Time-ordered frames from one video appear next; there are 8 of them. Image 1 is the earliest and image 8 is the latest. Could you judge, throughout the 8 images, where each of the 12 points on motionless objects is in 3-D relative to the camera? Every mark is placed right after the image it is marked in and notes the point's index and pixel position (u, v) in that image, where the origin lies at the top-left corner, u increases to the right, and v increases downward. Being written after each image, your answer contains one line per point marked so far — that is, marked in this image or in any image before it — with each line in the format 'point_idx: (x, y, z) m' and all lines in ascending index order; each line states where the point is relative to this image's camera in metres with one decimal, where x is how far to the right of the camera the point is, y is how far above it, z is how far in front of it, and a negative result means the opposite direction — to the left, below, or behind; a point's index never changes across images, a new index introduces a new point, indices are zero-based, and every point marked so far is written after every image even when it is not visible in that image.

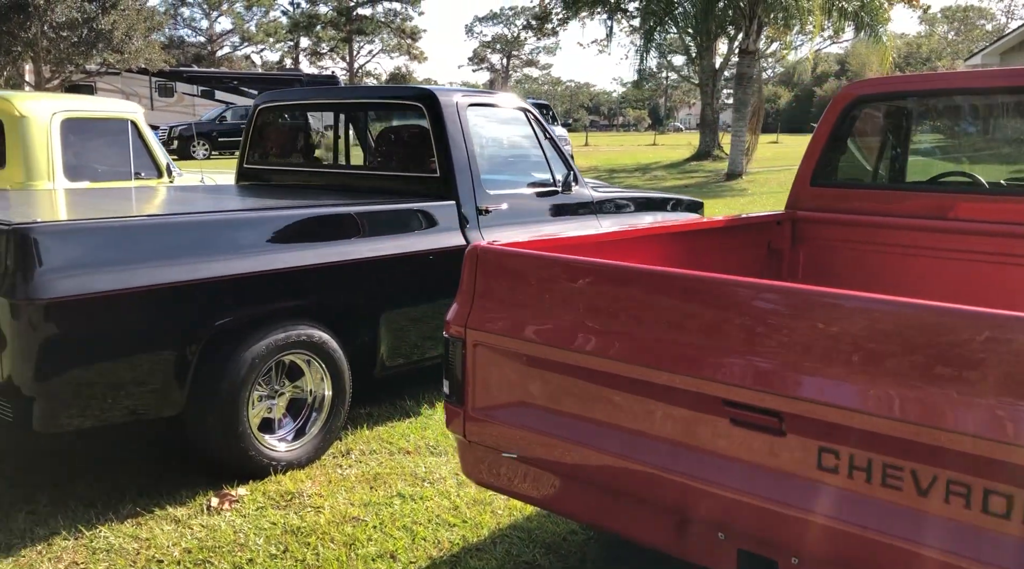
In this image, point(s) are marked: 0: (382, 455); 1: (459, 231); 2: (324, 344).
0: (-0.6, -0.8, +4.2) m
1: (-0.2, +0.3, +4.7) m
2: (-0.8, -0.3, +4.0) m
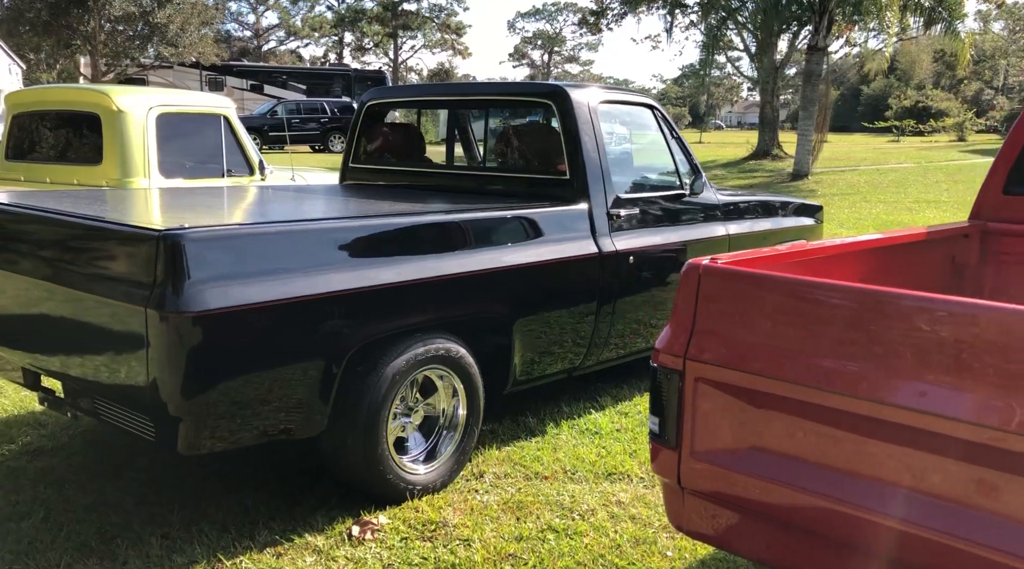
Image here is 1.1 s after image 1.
0: (0.0, -0.8, +3.9) m
1: (+0.4, +0.2, +4.4) m
2: (-0.2, -0.3, +3.8) m
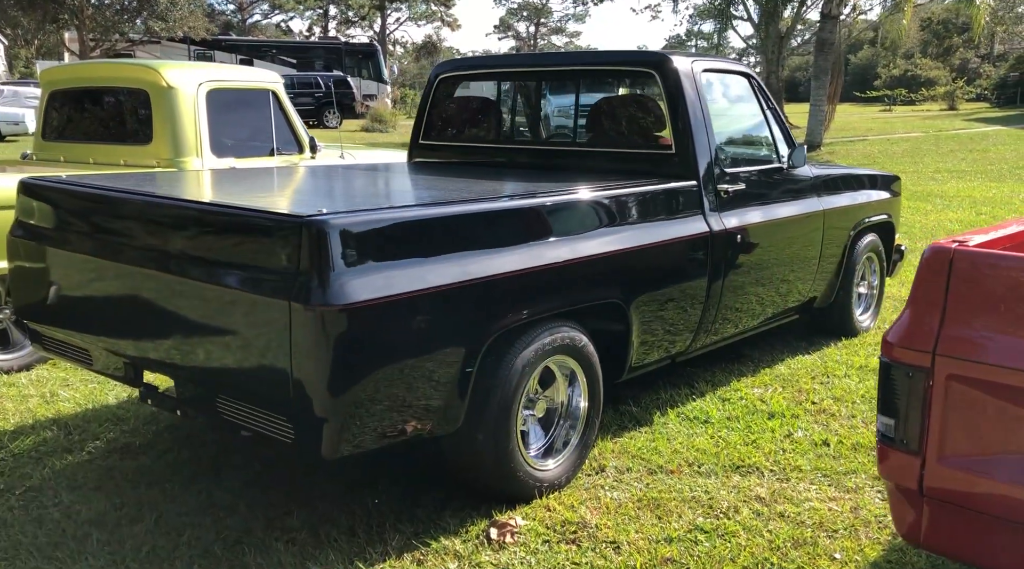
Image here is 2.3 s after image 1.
0: (+0.5, -0.7, +3.7) m
1: (+0.9, +0.3, +4.2) m
2: (+0.3, -0.2, +3.6) m
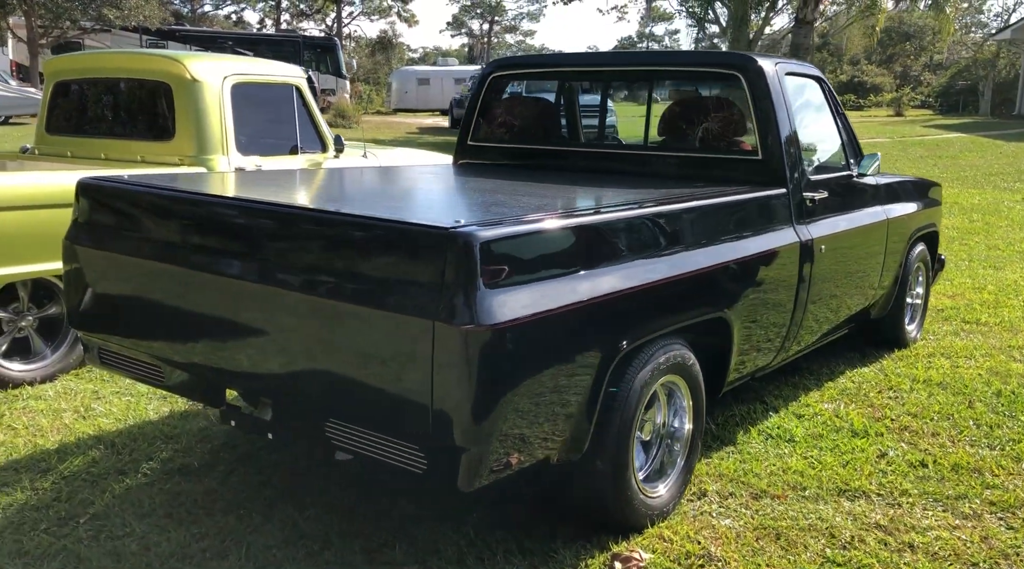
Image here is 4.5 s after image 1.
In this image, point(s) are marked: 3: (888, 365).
0: (+0.9, -0.8, +3.5) m
1: (+1.2, +0.3, +4.1) m
2: (+0.6, -0.3, +3.4) m
3: (+2.1, -0.4, +5.2) m
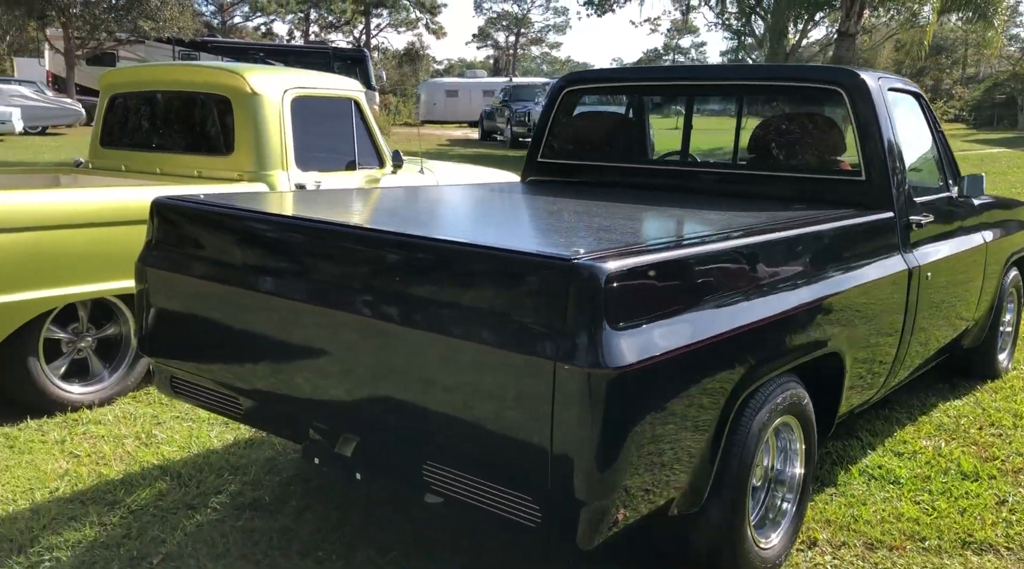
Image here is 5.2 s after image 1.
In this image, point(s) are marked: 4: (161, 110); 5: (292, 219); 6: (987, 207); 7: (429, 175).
0: (+1.2, -0.9, +3.3) m
1: (+1.6, +0.1, +3.8) m
2: (+1.0, -0.4, +3.1) m
3: (+2.5, -0.6, +4.9) m
4: (-2.3, +1.1, +6.1) m
5: (-0.7, +0.2, +3.0) m
6: (+2.5, +0.4, +4.9) m
7: (-0.6, +0.8, +6.9) m
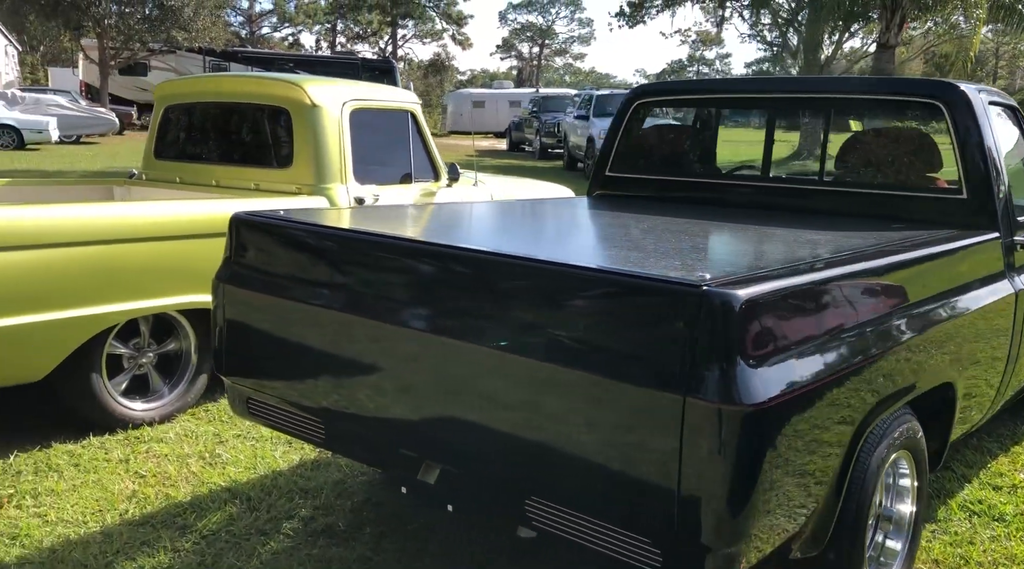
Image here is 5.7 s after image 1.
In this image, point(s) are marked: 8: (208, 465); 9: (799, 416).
0: (+1.5, -1.0, +3.1) m
1: (+1.9, 0.0, +3.6) m
2: (+1.3, -0.5, +3.0) m
3: (+2.8, -0.7, +4.7) m
4: (-1.9, +1.1, +6.1) m
5: (-0.4, +0.1, +2.9) m
6: (+2.8, +0.3, +4.7) m
7: (-0.2, +0.7, +6.7) m
8: (-1.3, -0.8, +4.1) m
9: (+0.7, -0.3, +2.3) m
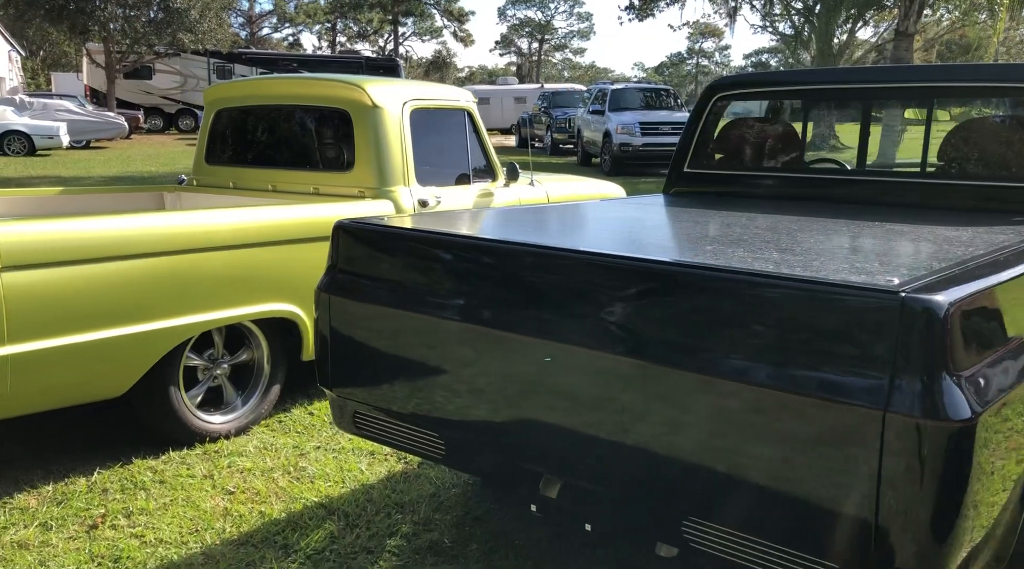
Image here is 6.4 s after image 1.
0: (+1.9, -1.0, +2.9) m
1: (+2.3, +0.1, +3.5) m
2: (+1.7, -0.5, +2.8) m
3: (+3.2, -0.7, +4.6) m
4: (-1.5, +1.0, +5.9) m
5: (0.0, +0.1, +2.7) m
6: (+3.2, +0.3, +4.6) m
7: (+0.2, +0.7, +6.6) m
8: (-0.9, -0.8, +4.0) m
9: (+1.1, -0.3, +2.1) m
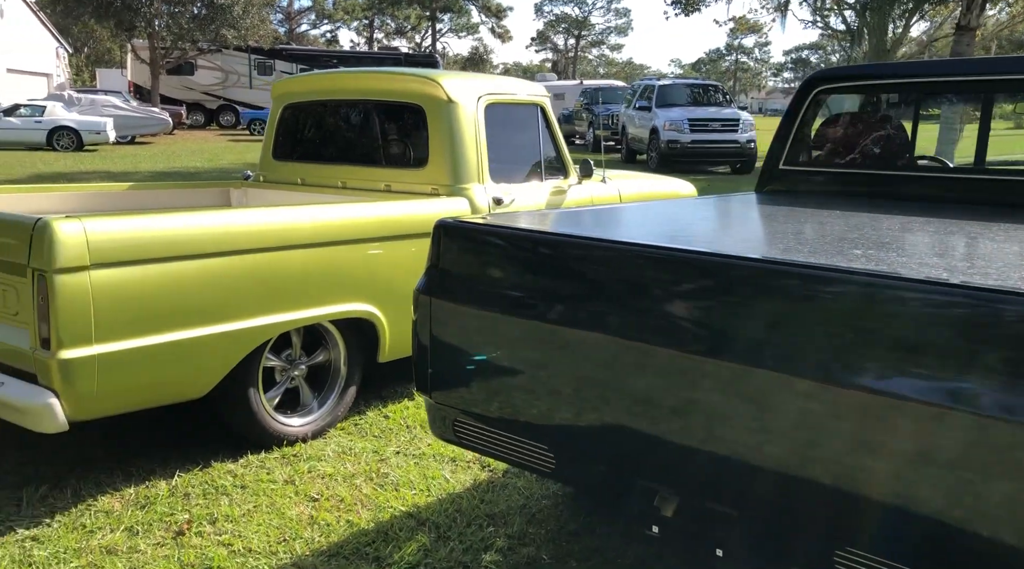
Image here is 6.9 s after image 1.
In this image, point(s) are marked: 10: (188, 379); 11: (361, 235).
0: (+2.2, -1.0, +2.7) m
1: (+2.6, 0.0, +3.2) m
2: (+2.0, -0.5, +2.6) m
3: (+3.6, -0.7, +4.3) m
4: (-1.1, +1.0, +5.8) m
5: (+0.3, +0.1, +2.6) m
6: (+3.6, +0.3, +4.3) m
7: (+0.7, +0.7, +6.4) m
8: (-0.5, -0.8, +3.8) m
9: (+1.4, -0.3, +1.9) m
10: (-1.3, -0.4, +3.7) m
11: (-0.7, +0.2, +4.4) m
